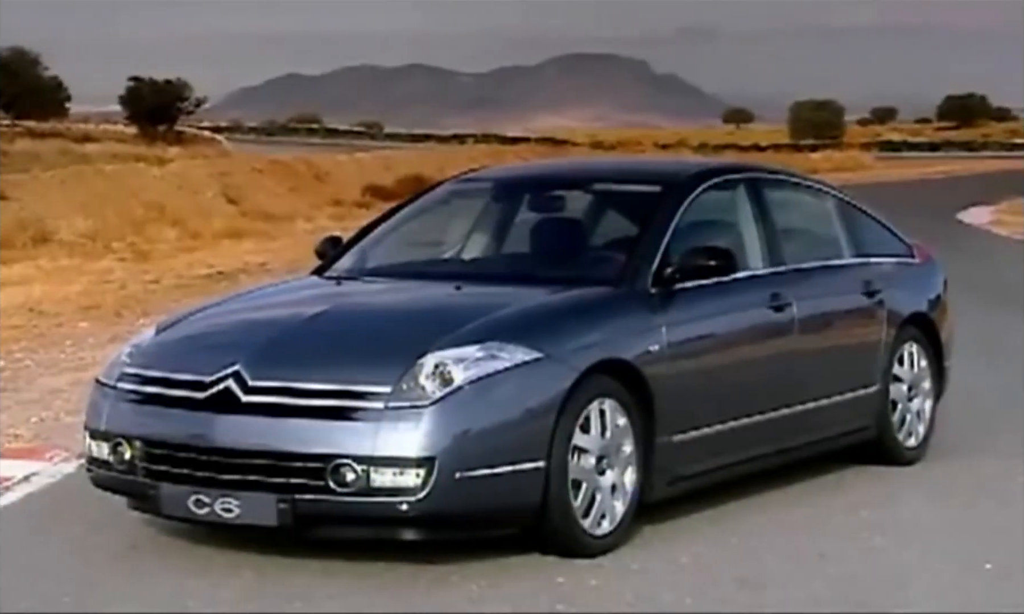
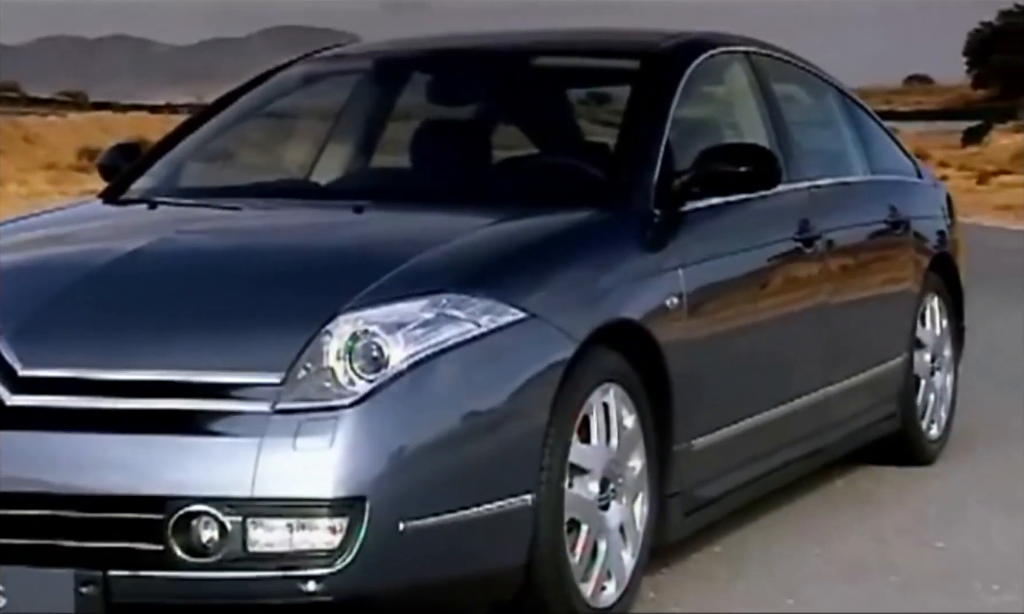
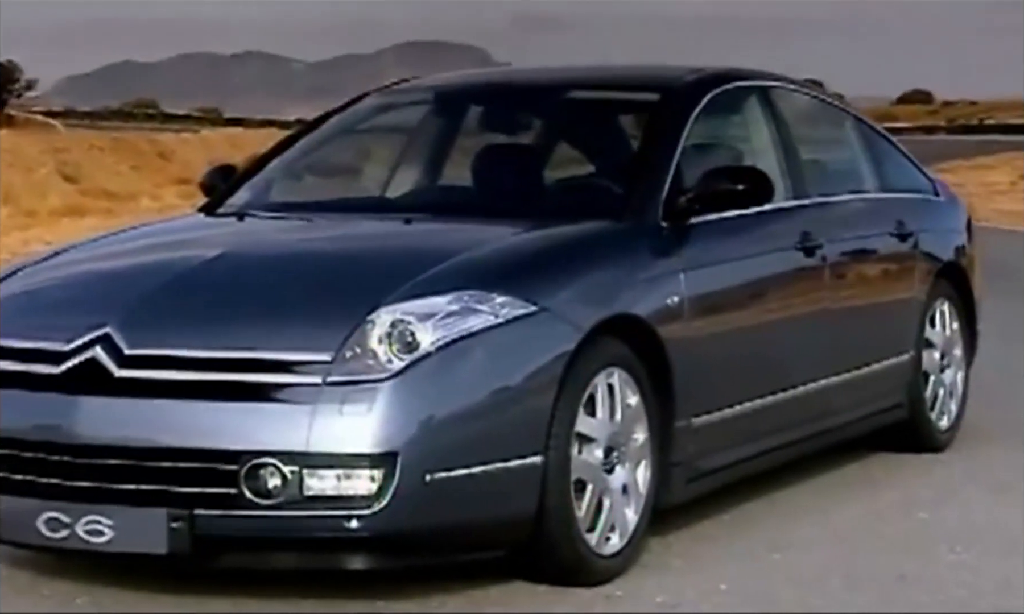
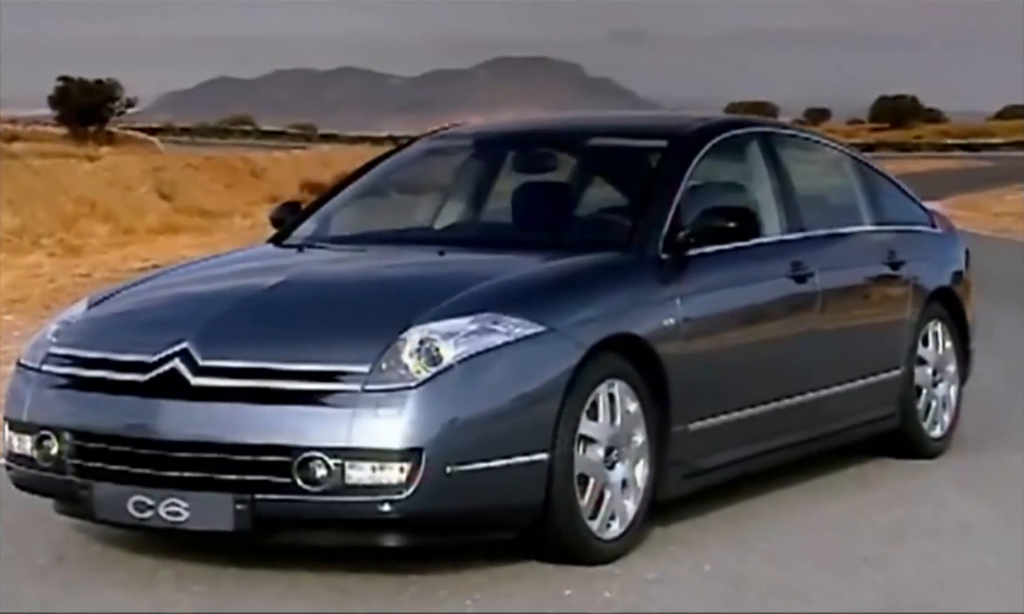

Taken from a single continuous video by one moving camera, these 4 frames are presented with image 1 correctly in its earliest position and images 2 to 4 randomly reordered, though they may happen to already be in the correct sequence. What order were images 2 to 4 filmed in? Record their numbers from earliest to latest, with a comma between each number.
4, 3, 2
